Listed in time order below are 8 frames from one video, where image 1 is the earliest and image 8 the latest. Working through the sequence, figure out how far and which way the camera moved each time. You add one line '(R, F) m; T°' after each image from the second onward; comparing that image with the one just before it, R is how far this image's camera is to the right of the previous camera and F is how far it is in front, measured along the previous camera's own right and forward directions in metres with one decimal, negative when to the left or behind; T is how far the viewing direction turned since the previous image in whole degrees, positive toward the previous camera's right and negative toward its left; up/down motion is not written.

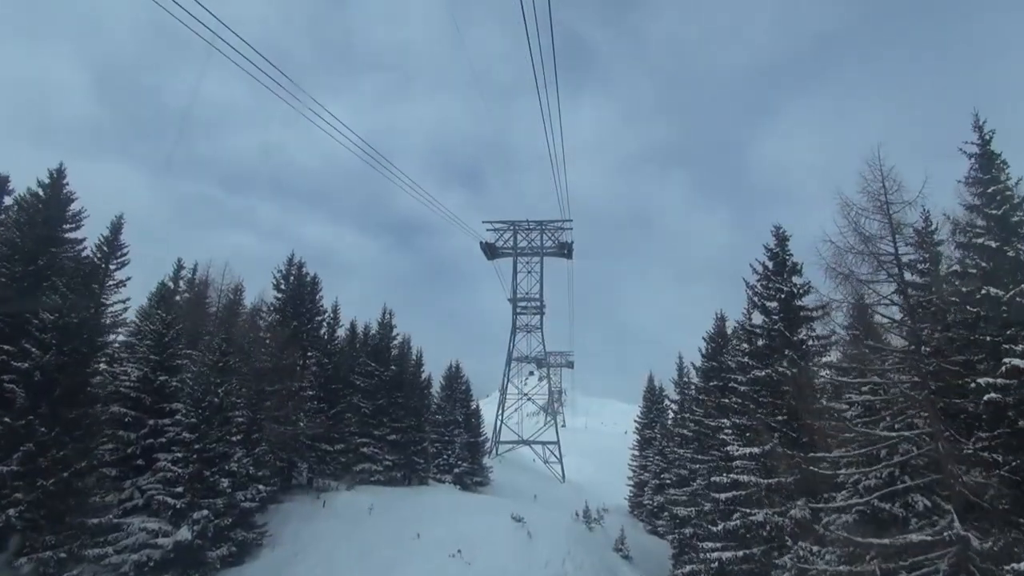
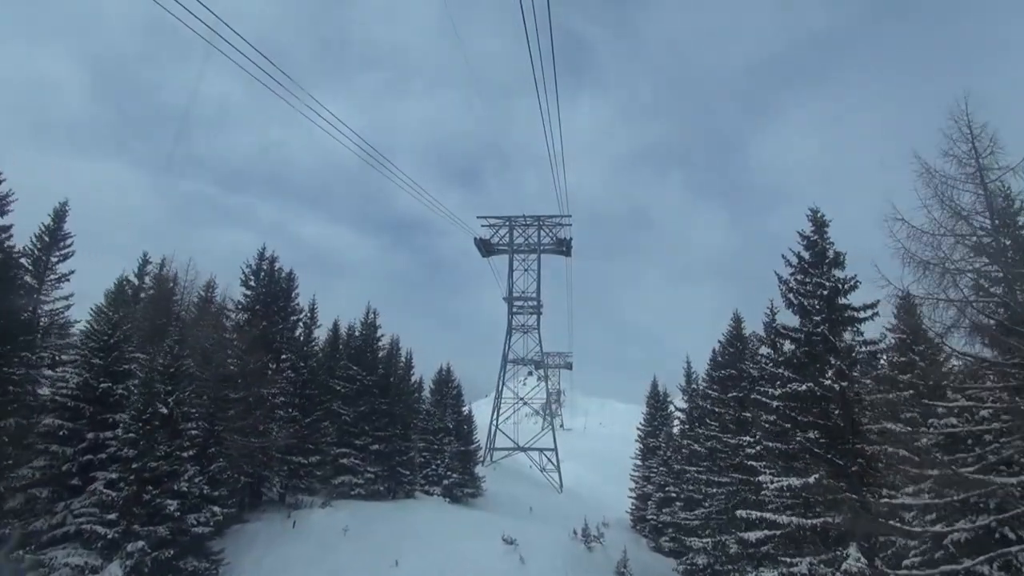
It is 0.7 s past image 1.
(+0.3, +2.9) m; 0°
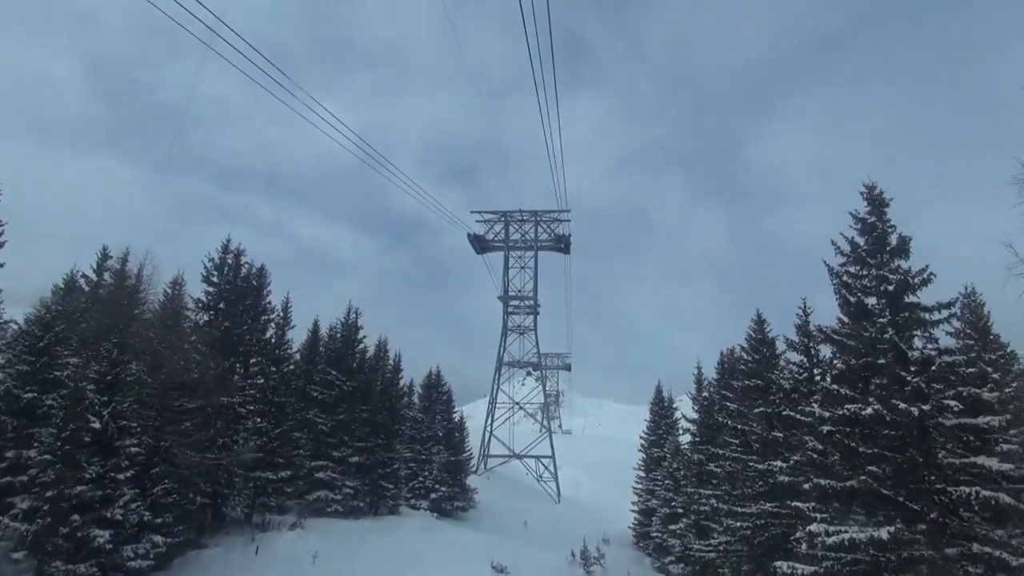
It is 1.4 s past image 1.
(+0.2, +2.9) m; 0°
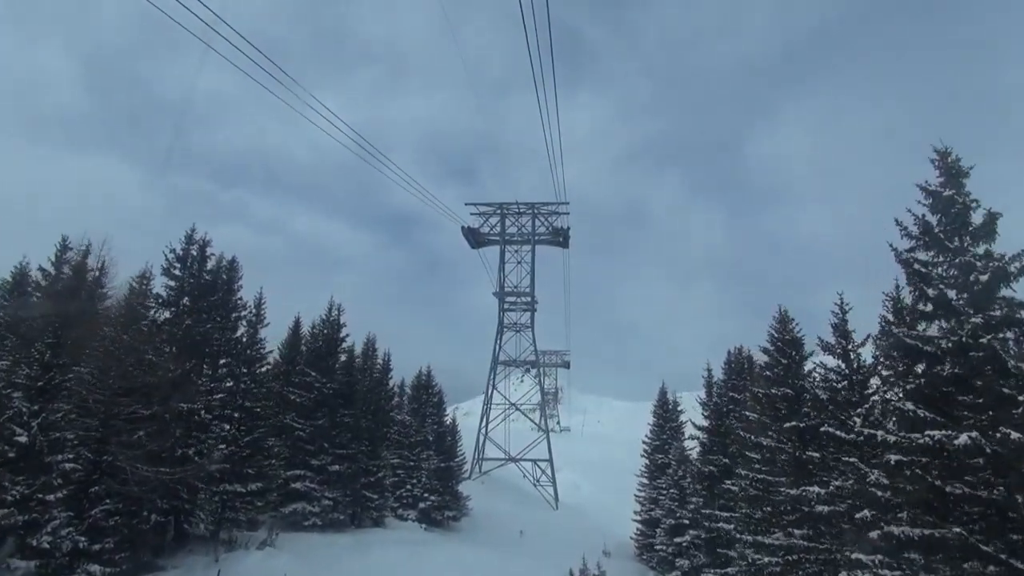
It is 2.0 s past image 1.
(+0.2, +2.4) m; 0°
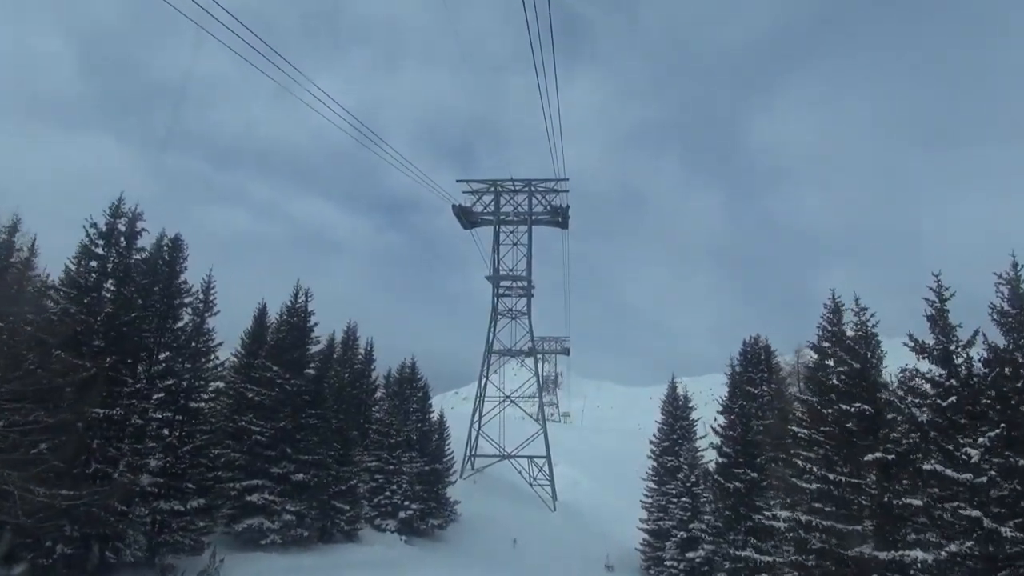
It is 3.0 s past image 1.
(+0.3, +3.8) m; 0°
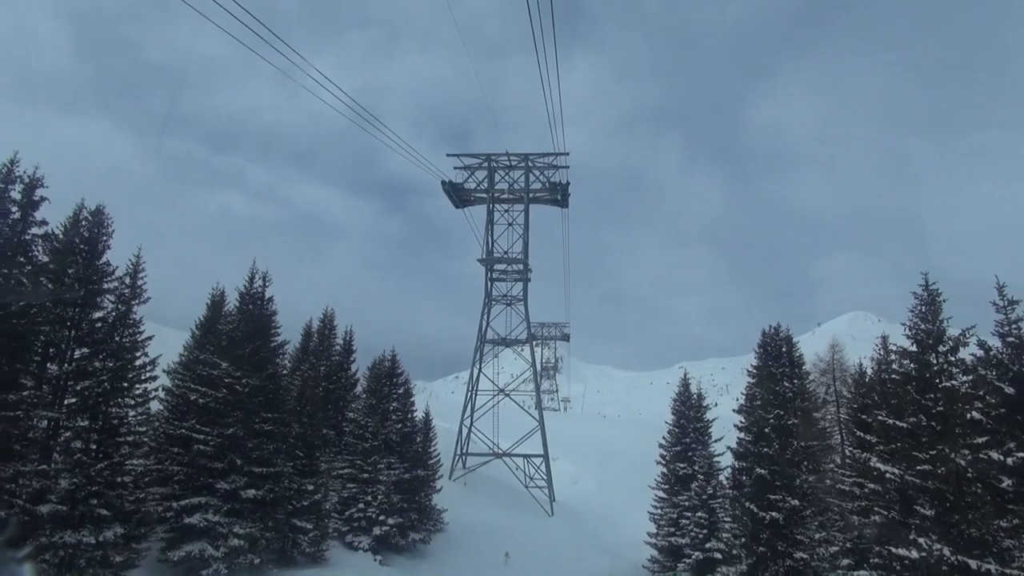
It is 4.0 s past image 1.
(+0.3, +3.8) m; 0°
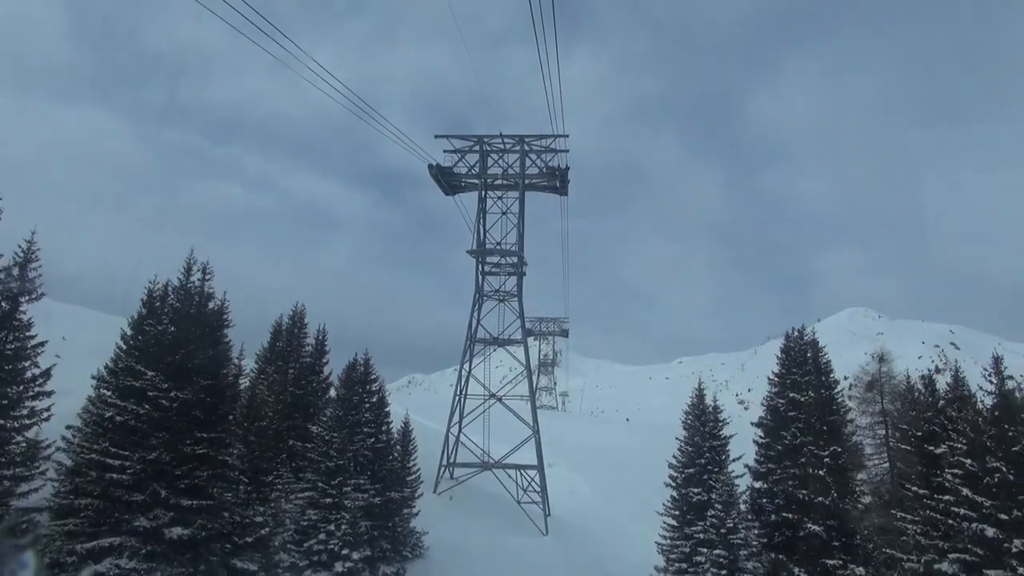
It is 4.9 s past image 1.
(+0.3, +3.9) m; 0°
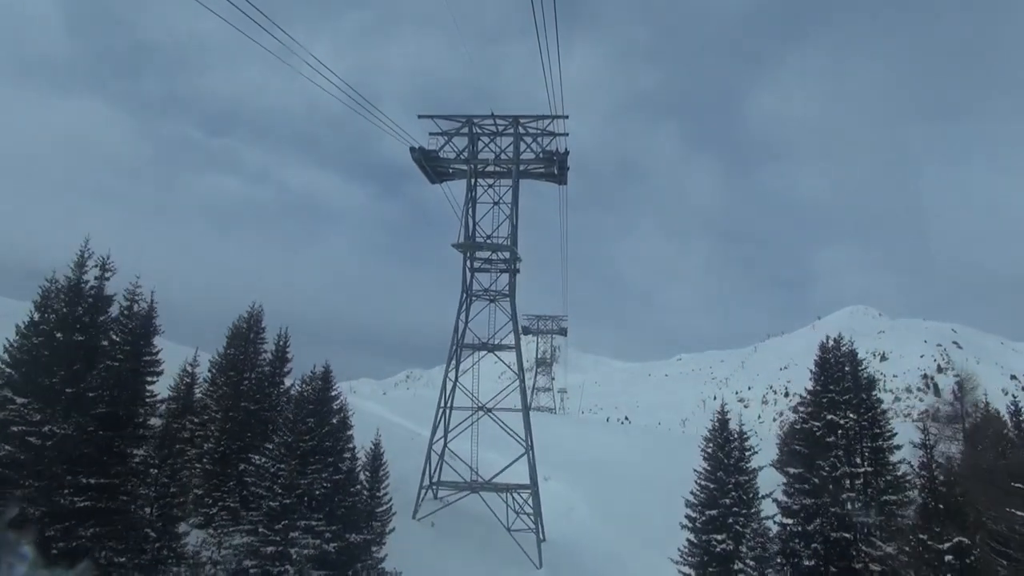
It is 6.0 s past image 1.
(+0.3, +4.3) m; 0°
